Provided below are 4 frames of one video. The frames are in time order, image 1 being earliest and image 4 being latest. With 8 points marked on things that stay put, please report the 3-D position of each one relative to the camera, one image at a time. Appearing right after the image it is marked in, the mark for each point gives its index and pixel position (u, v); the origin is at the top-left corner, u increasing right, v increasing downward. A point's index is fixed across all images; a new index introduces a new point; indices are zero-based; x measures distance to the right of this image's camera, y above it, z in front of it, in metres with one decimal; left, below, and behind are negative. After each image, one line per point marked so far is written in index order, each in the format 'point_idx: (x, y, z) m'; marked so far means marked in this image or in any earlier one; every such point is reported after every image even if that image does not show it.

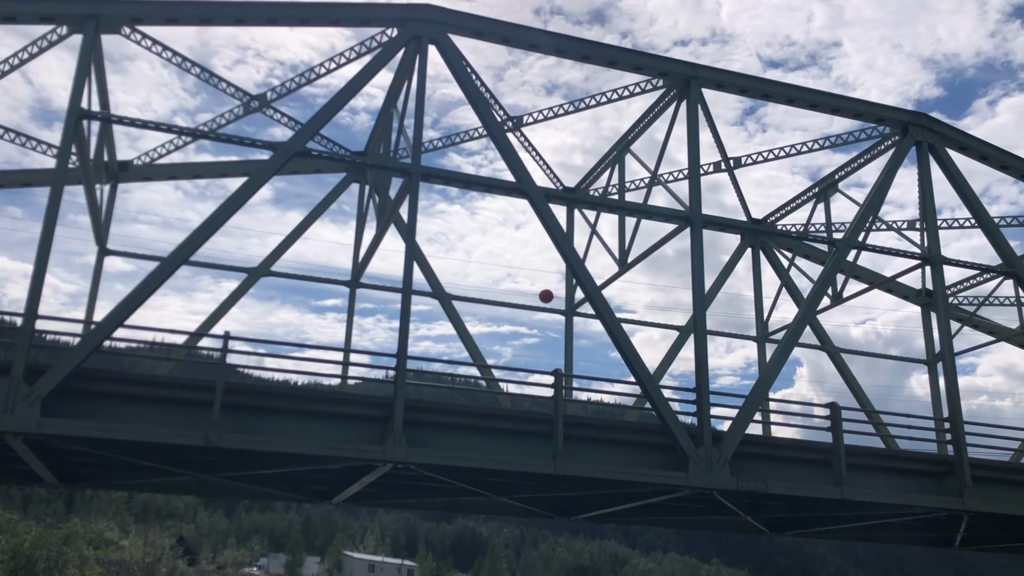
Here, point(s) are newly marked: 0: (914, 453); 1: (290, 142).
0: (+7.5, -3.1, +17.7) m
1: (-3.7, +2.4, +15.9) m
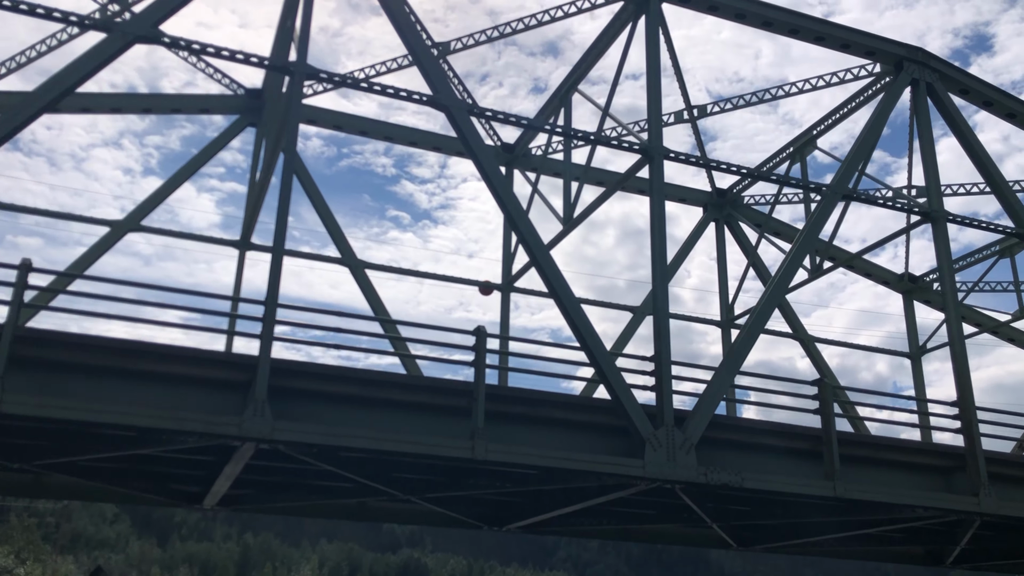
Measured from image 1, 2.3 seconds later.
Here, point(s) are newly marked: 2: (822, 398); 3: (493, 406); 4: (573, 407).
0: (+6.2, -2.4, +14.5) m
1: (-4.9, +3.4, +12.2) m
2: (+4.6, -1.6, +14.1) m
3: (-0.2, -1.5, +12.5) m
4: (+0.8, -1.6, +12.8) m
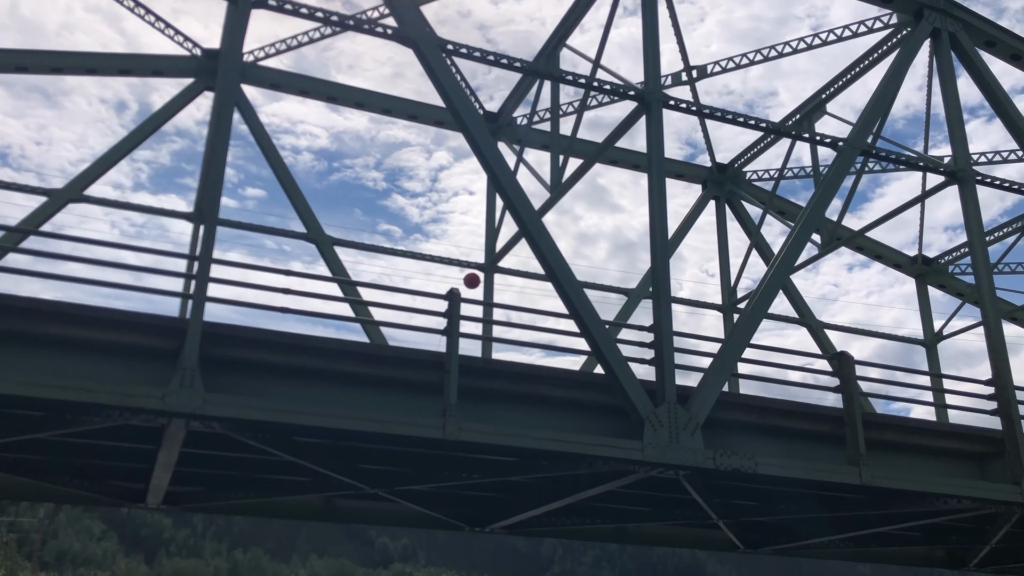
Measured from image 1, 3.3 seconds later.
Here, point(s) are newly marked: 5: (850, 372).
0: (+6.0, -1.9, +12.8) m
1: (-5.1, +3.8, +10.5) m
2: (+4.4, -1.1, +12.4) m
3: (-0.5, -1.0, +10.8) m
4: (+0.6, -1.1, +11.1) m
5: (+4.4, -1.1, +12.4) m
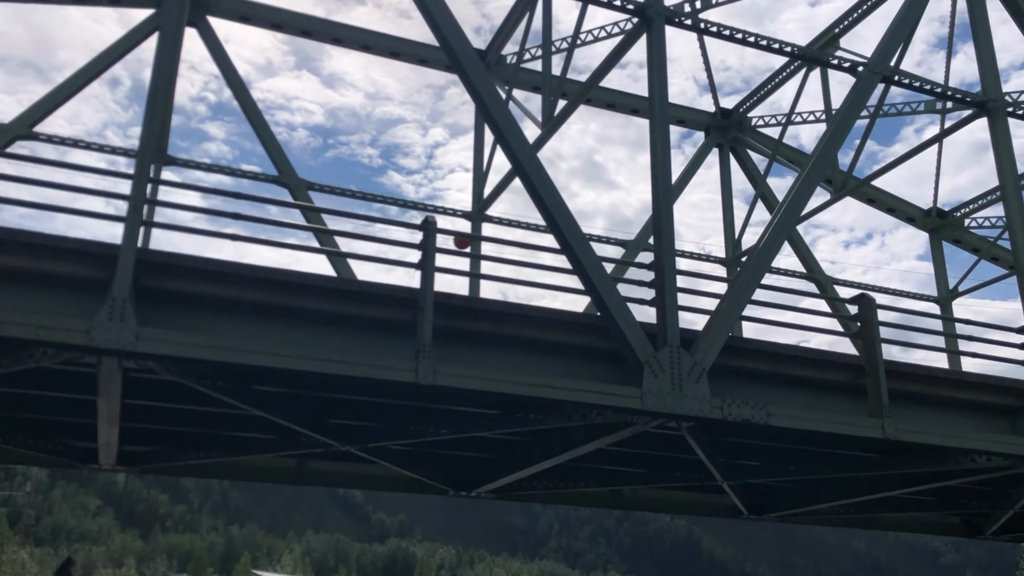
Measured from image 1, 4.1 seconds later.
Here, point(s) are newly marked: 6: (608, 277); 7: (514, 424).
0: (+5.8, -1.1, +11.6) m
1: (-5.3, +4.5, +9.2) m
2: (+4.2, -0.4, +11.2) m
3: (-0.7, -0.3, +9.6) m
4: (+0.4, -0.4, +9.9) m
5: (+4.2, -0.3, +11.2) m
6: (+1.0, +0.1, +10.0) m
7: (0.0, -1.6, +10.7) m
